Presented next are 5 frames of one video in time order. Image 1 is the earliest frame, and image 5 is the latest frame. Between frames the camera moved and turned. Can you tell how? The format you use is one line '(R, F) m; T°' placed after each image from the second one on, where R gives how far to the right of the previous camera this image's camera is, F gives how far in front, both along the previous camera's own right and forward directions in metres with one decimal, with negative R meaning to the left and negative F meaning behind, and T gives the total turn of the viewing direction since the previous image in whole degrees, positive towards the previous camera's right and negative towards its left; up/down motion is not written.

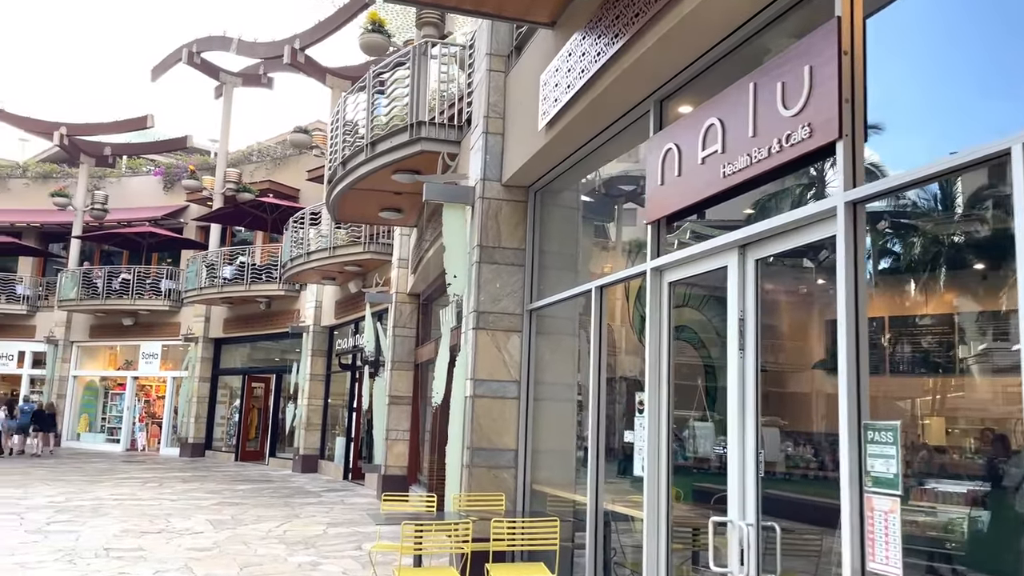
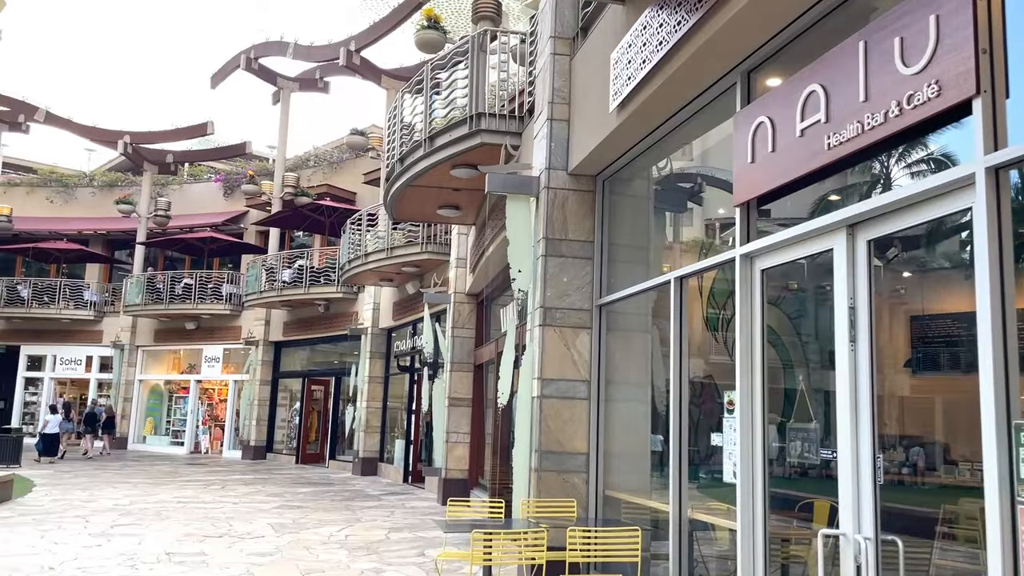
(-0.1, +0.4) m; -4°
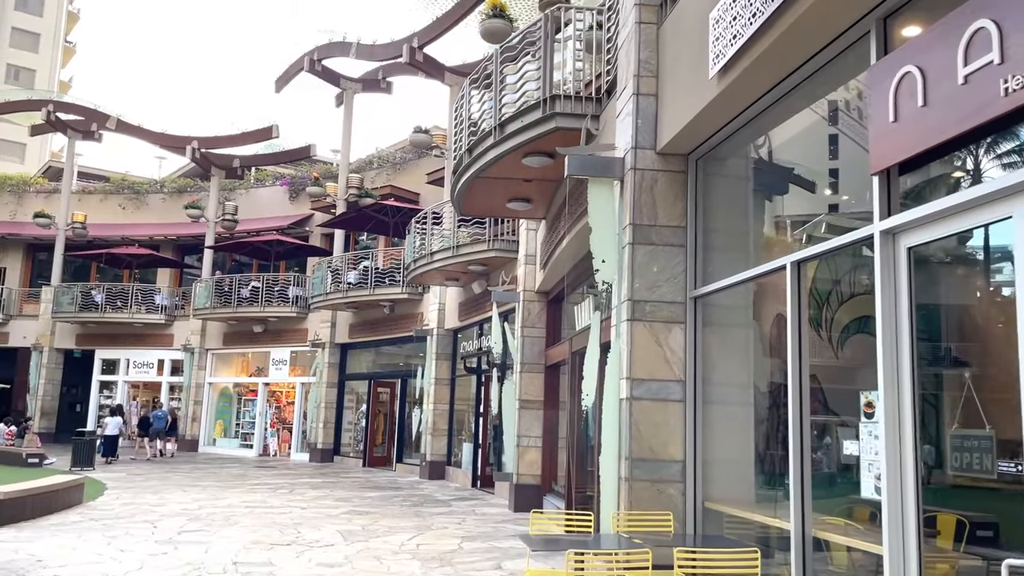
(-0.2, +0.5) m; -4°
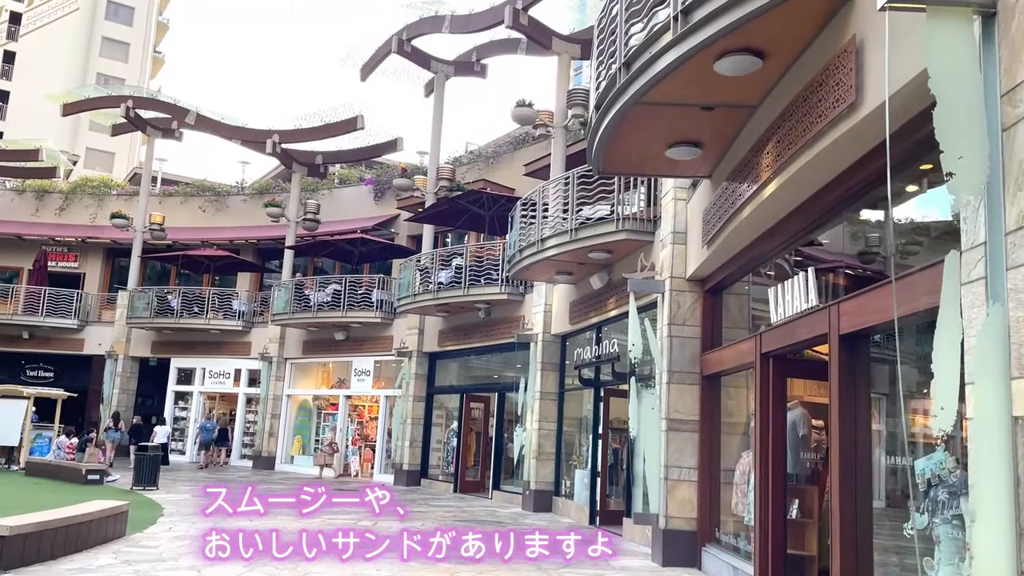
(-0.8, +2.8) m; -5°
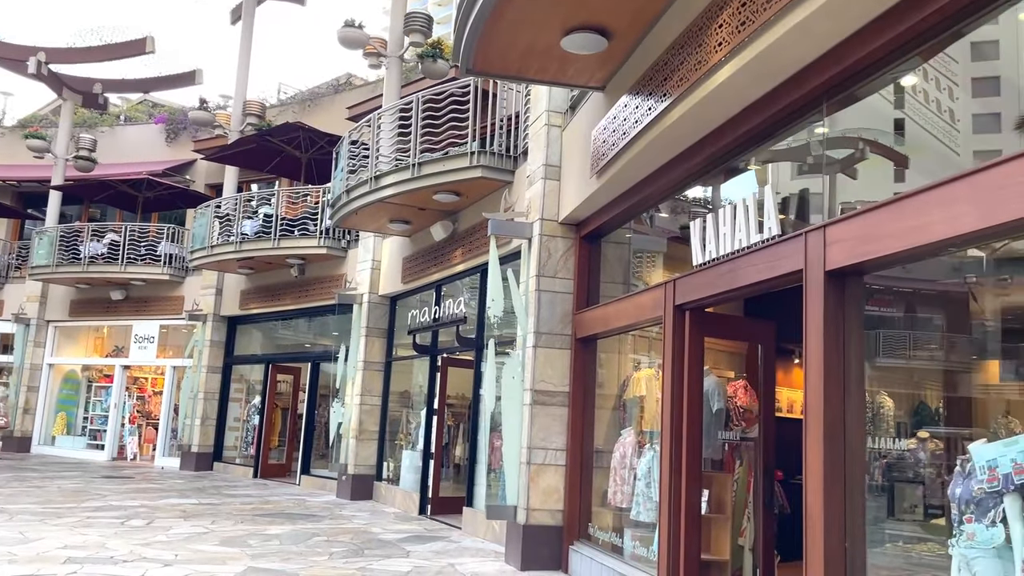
(-0.2, +2.0) m; +13°
